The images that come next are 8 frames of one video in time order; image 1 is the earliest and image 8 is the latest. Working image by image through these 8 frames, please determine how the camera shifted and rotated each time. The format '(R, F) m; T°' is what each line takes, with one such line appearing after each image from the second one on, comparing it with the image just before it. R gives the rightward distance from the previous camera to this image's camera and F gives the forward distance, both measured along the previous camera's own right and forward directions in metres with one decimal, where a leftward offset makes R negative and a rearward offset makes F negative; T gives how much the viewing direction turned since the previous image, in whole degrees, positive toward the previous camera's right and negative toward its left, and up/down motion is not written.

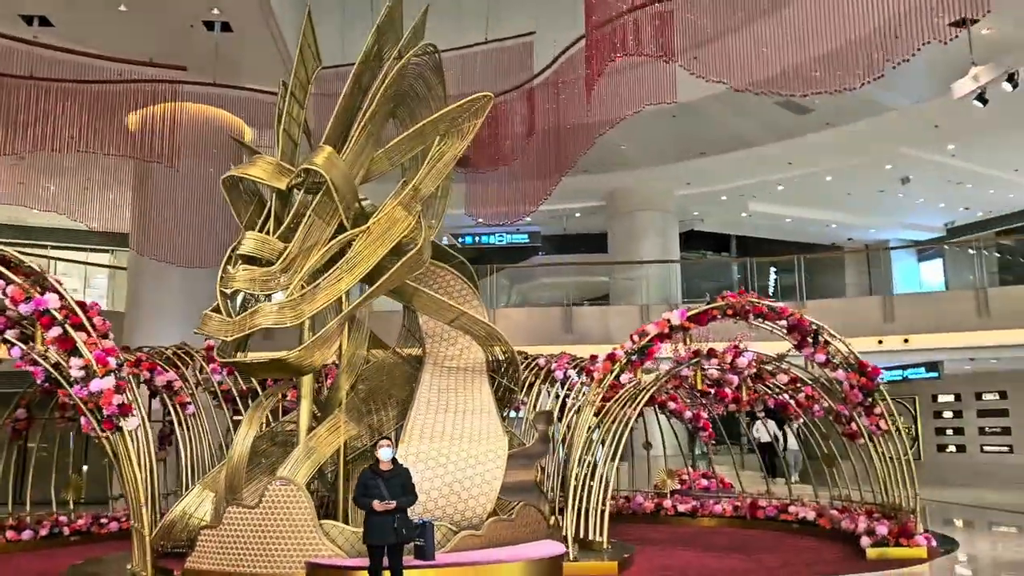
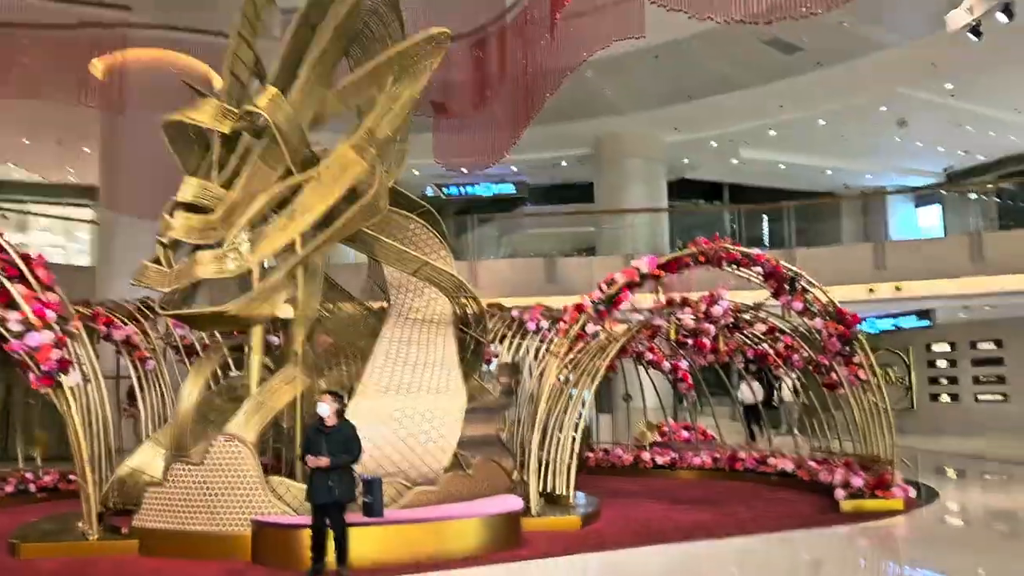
(+0.3, +0.3) m; 0°
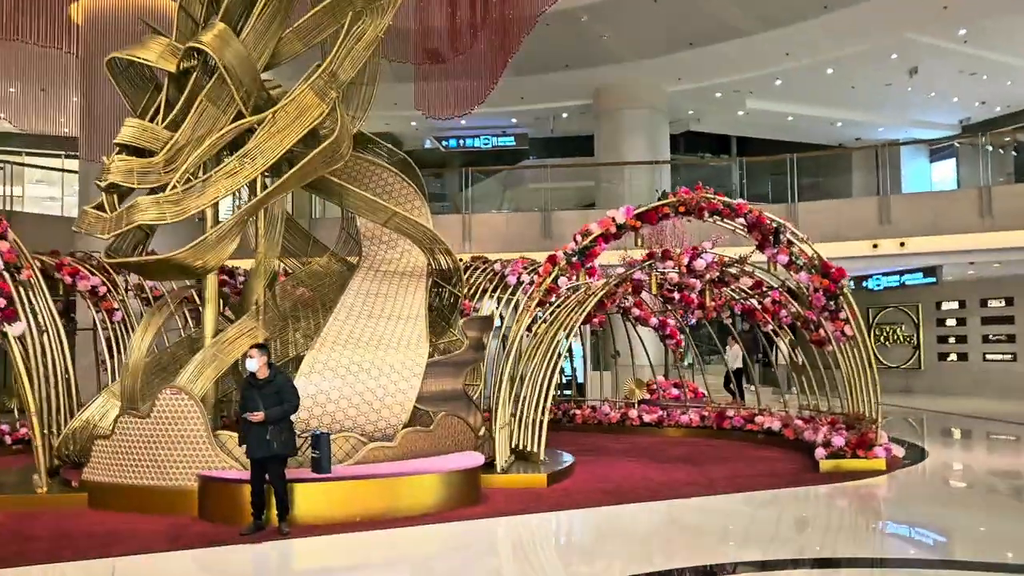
(+0.4, +0.3) m; -1°
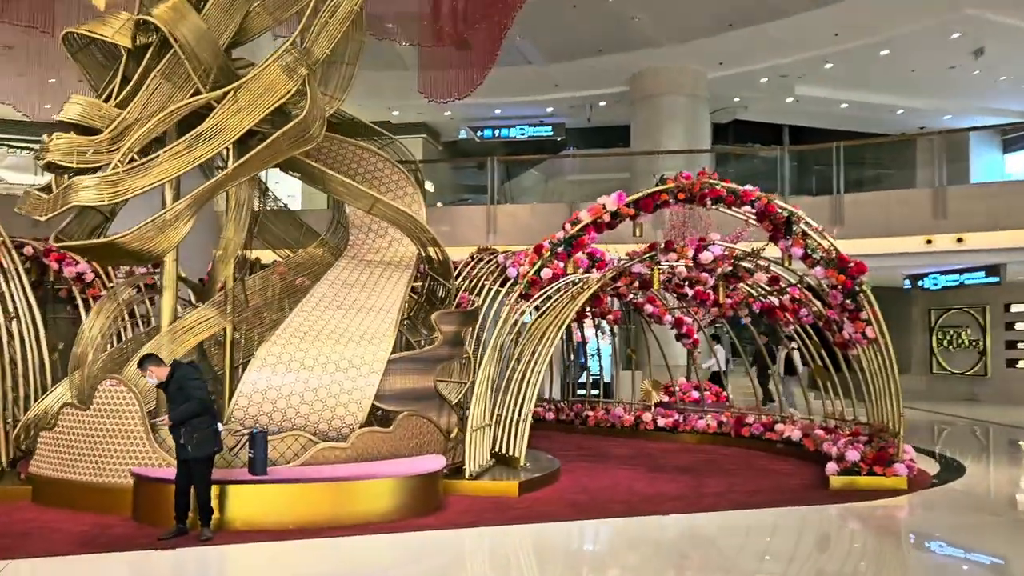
(+0.6, +0.5) m; -5°
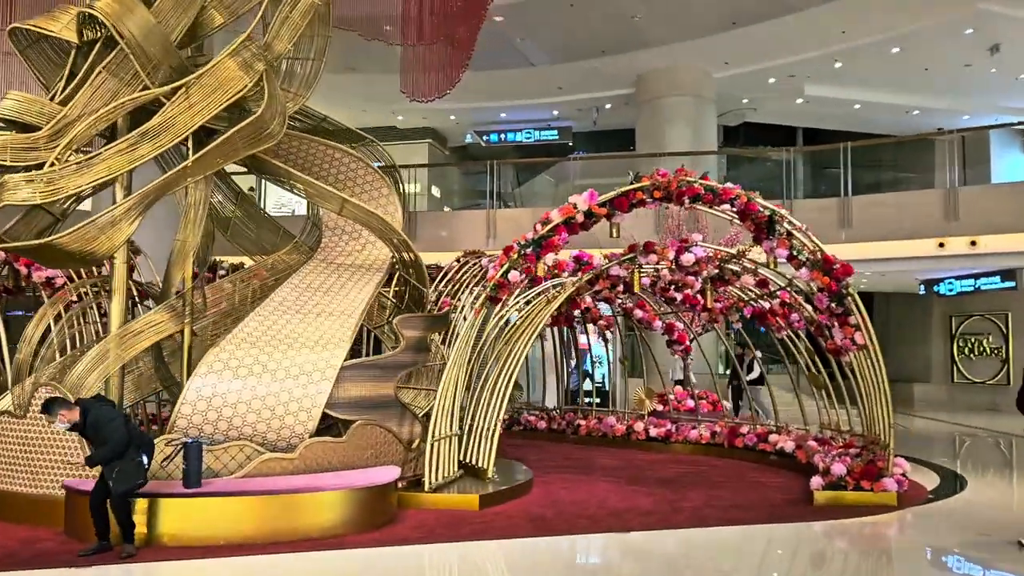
(+0.4, +0.3) m; -2°
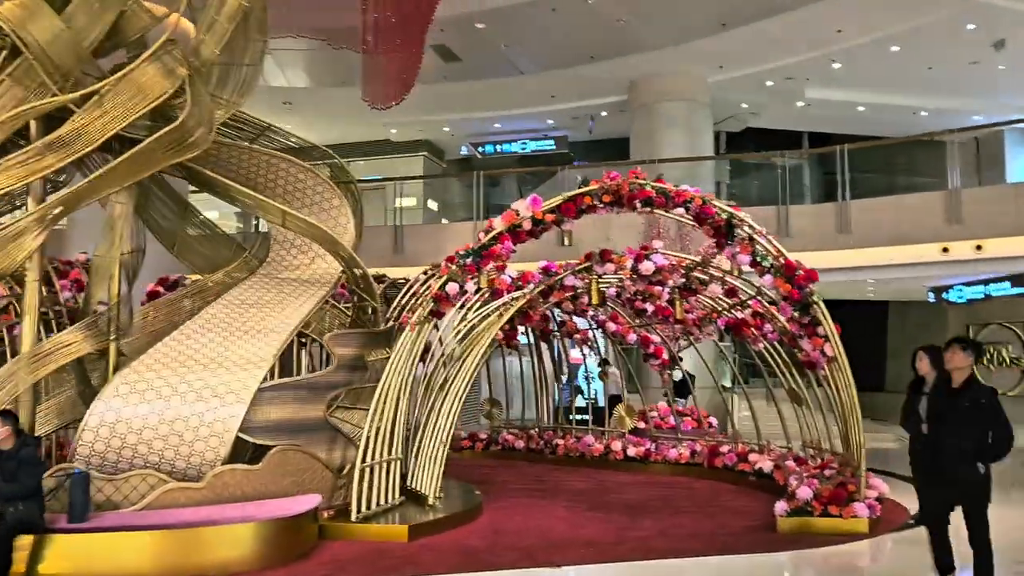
(+0.5, +0.4) m; -2°
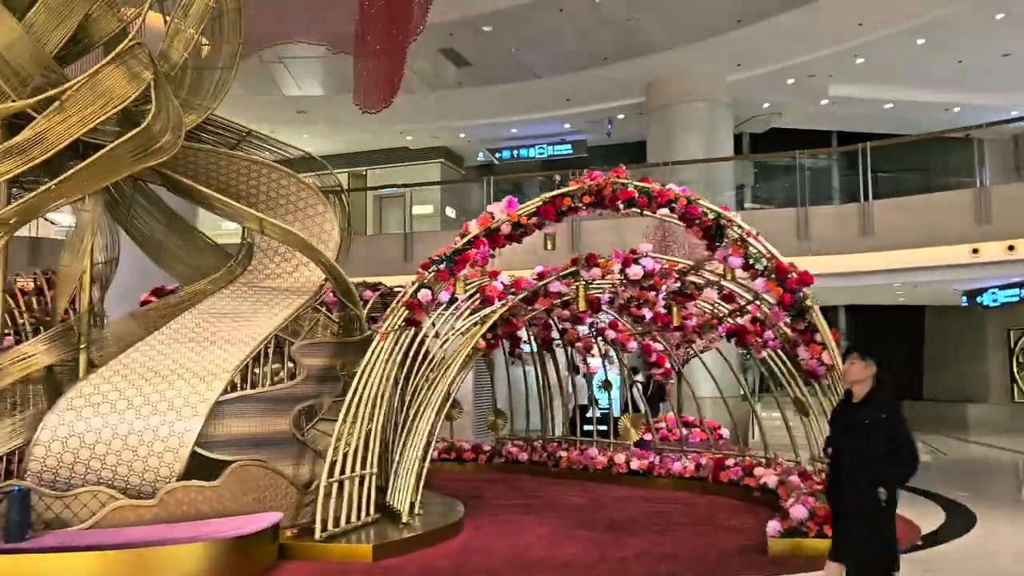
(+0.4, +0.3) m; -3°
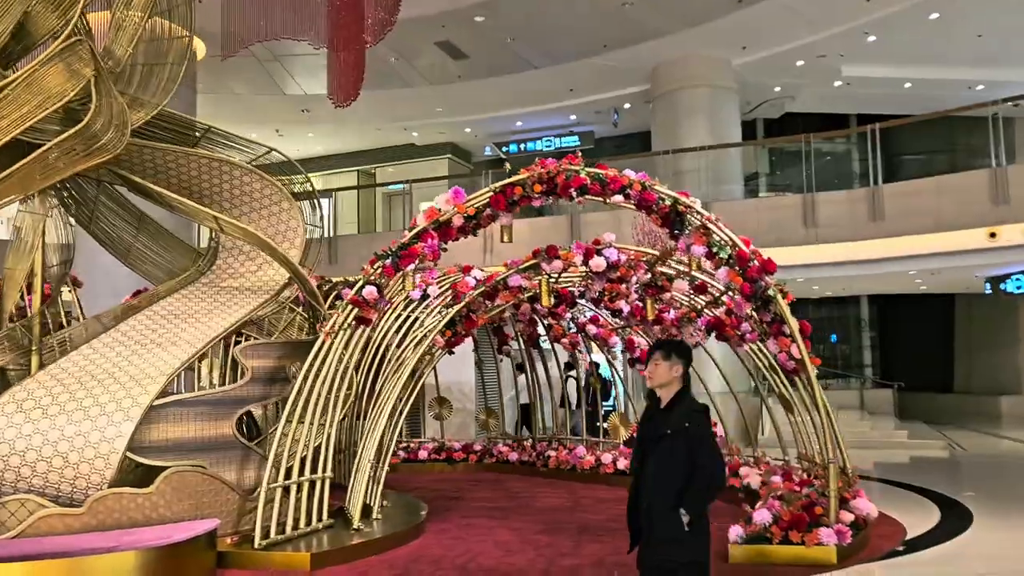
(+0.5, +0.2) m; -3°
